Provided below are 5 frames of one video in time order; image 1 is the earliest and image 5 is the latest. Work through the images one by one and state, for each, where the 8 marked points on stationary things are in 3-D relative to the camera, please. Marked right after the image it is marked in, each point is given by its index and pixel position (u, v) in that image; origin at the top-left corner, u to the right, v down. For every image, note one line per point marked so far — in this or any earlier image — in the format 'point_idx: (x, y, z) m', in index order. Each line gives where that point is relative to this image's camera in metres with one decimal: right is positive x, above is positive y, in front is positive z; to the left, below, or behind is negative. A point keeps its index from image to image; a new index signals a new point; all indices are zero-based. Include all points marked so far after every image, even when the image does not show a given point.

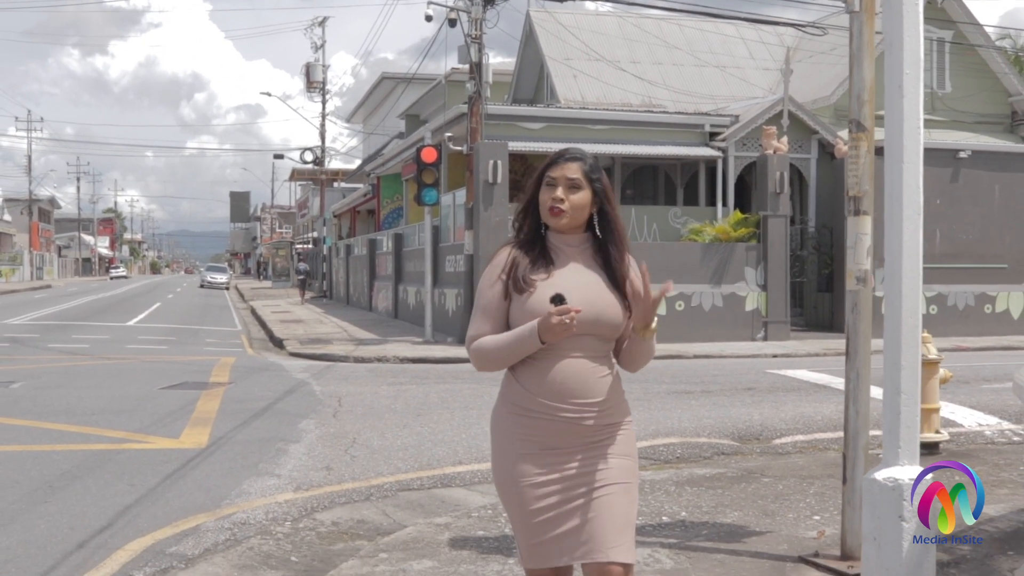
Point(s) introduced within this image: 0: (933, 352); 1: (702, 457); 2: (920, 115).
0: (+3.4, -0.5, +8.5) m
1: (+1.6, -1.4, +8.7) m
2: (+1.9, +0.8, +4.9) m
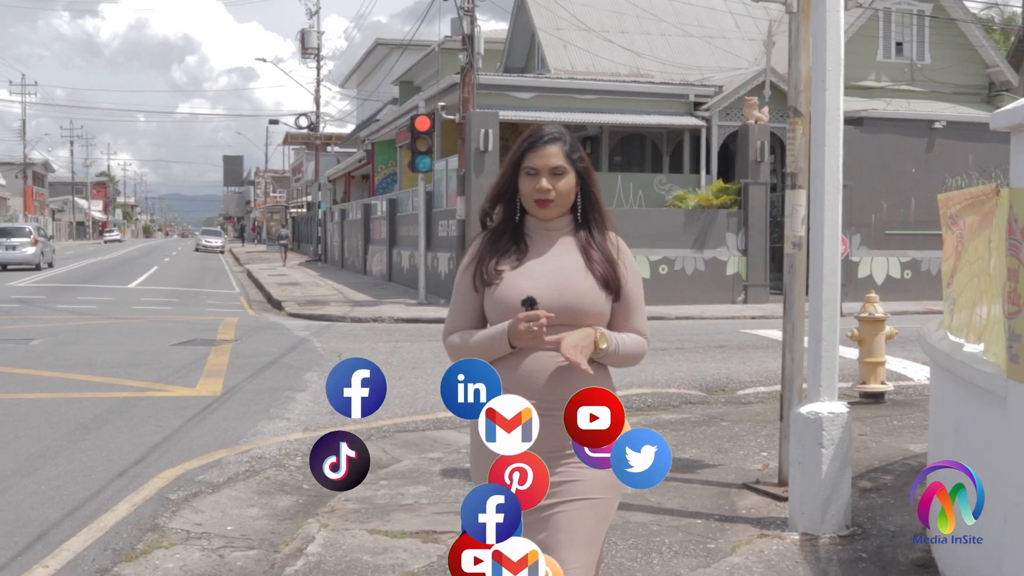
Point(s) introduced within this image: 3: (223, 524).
0: (+3.3, -0.2, +9.4) m
1: (+1.5, -1.1, +9.6) m
2: (+1.8, +1.0, +5.7) m
3: (-1.7, -1.4, +6.0) m
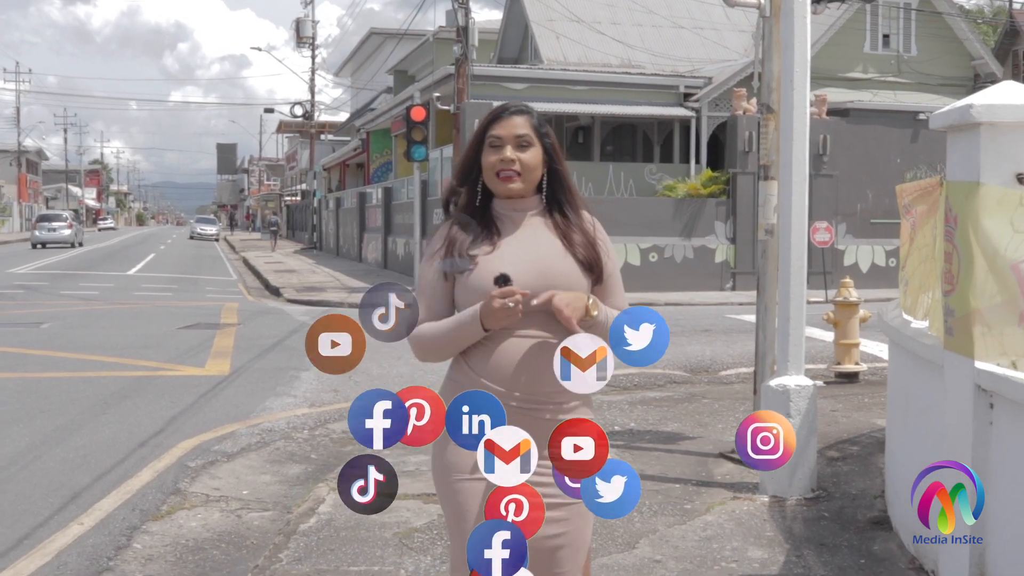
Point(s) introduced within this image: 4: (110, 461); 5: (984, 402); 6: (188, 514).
0: (+3.3, -0.1, +9.9) m
1: (+1.4, -0.9, +10.1) m
2: (+1.8, +1.1, +6.2) m
3: (-1.7, -1.3, +6.5) m
4: (-2.6, -1.1, +6.8) m
5: (+1.9, -0.5, +4.1) m
6: (-1.9, -1.3, +6.0) m
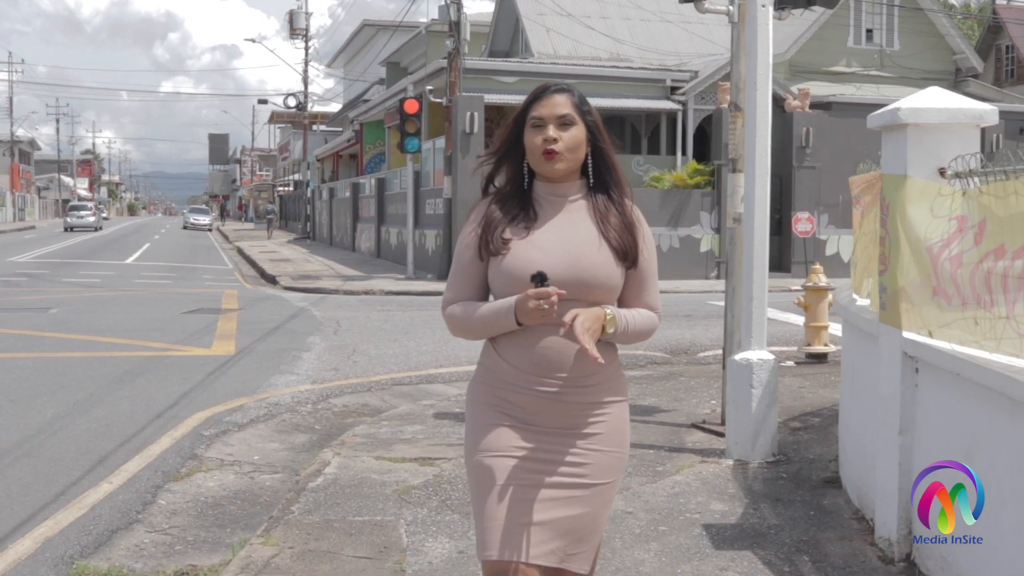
0: (+3.2, +0.1, +10.6) m
1: (+1.3, -0.8, +10.8) m
2: (+1.7, +1.2, +6.8) m
3: (-1.8, -1.1, +7.1) m
4: (-2.7, -1.0, +7.4) m
5: (+1.8, -0.4, +4.8) m
6: (-1.9, -1.2, +6.5) m
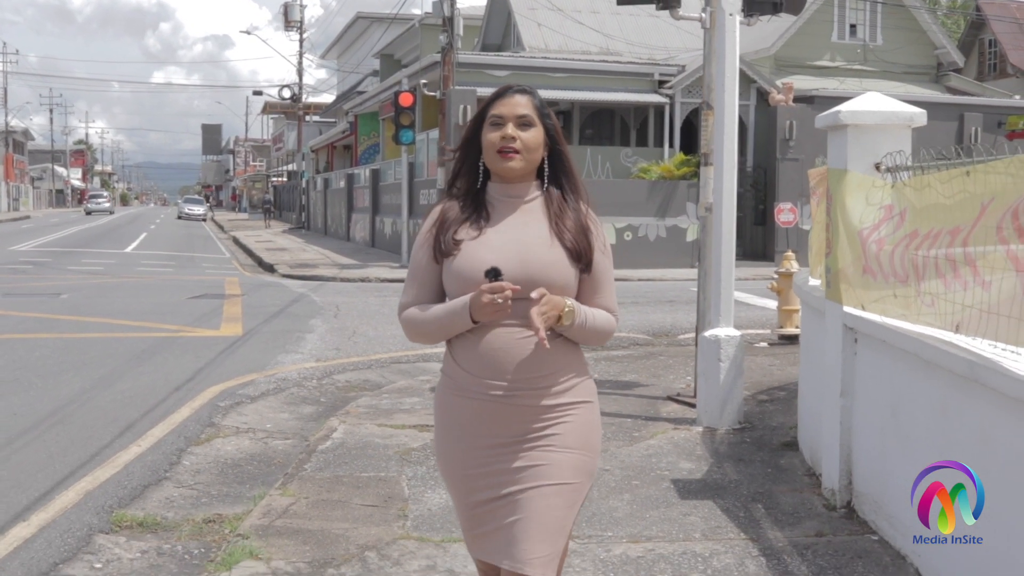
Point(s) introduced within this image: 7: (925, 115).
0: (+3.1, +0.2, +11.3) m
1: (+1.2, -0.6, +11.4) m
2: (+1.6, +1.3, +7.5) m
3: (-1.9, -1.0, +7.8) m
4: (-2.8, -0.9, +8.0) m
5: (+1.8, -0.3, +5.5) m
6: (-2.0, -1.1, +7.2) m
7: (+2.1, +0.9, +5.4) m
